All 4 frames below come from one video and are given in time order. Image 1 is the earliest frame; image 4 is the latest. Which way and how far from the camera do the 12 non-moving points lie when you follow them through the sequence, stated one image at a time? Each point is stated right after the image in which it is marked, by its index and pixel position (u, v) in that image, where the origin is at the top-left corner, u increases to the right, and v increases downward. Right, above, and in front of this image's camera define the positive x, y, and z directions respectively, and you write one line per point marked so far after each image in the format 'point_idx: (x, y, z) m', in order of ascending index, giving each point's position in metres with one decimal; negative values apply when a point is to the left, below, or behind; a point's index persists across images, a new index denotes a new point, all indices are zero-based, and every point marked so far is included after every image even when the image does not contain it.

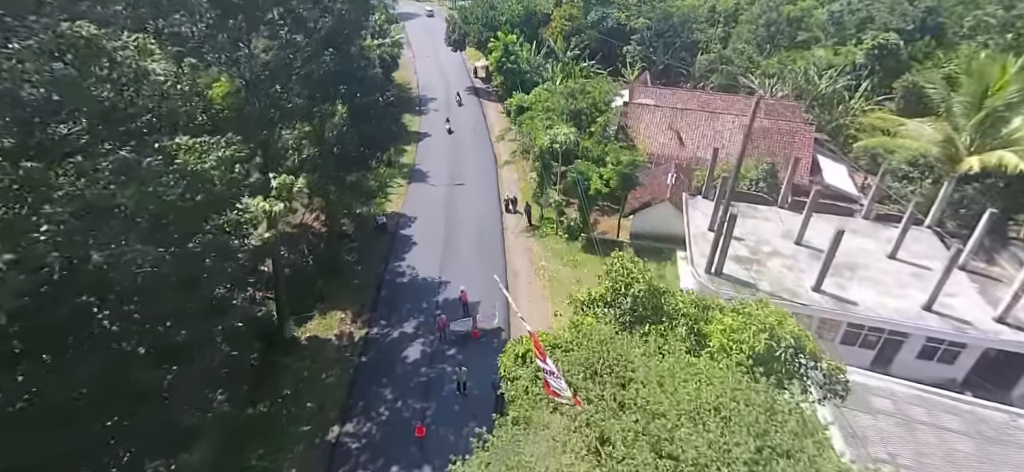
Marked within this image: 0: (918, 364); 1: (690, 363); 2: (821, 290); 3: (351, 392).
0: (+14.8, -4.6, +19.2) m
1: (+3.0, -2.1, +8.9) m
2: (+11.1, -1.9, +18.9) m
3: (-5.8, -5.6, +18.9) m
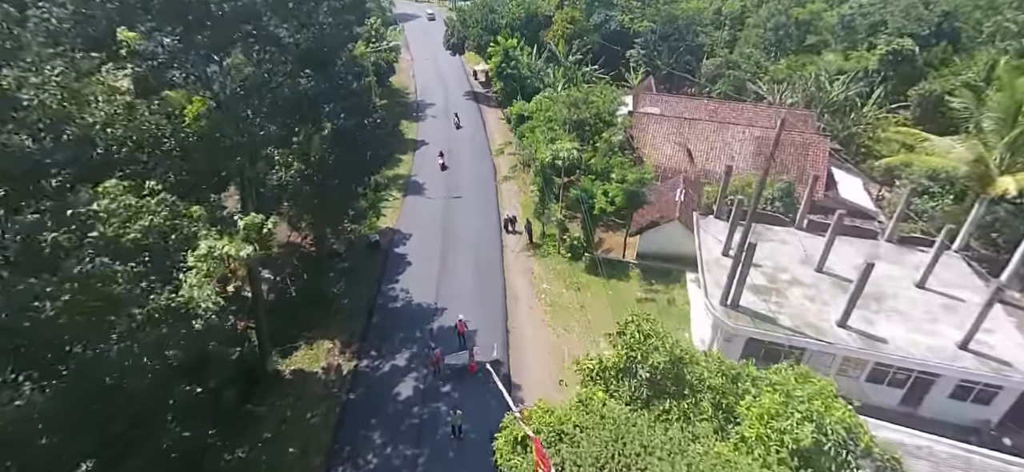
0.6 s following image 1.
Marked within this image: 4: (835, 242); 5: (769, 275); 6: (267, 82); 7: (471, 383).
0: (+14.7, -5.6, +17.8) m
1: (+2.9, -3.2, +7.5) m
2: (+11.0, -2.9, +17.4) m
3: (-5.8, -6.6, +17.4) m
4: (+11.8, -0.2, +19.3) m
5: (+9.5, -1.5, +19.6) m
6: (-7.8, +4.9, +16.8) m
7: (-1.5, -5.3, +19.2) m
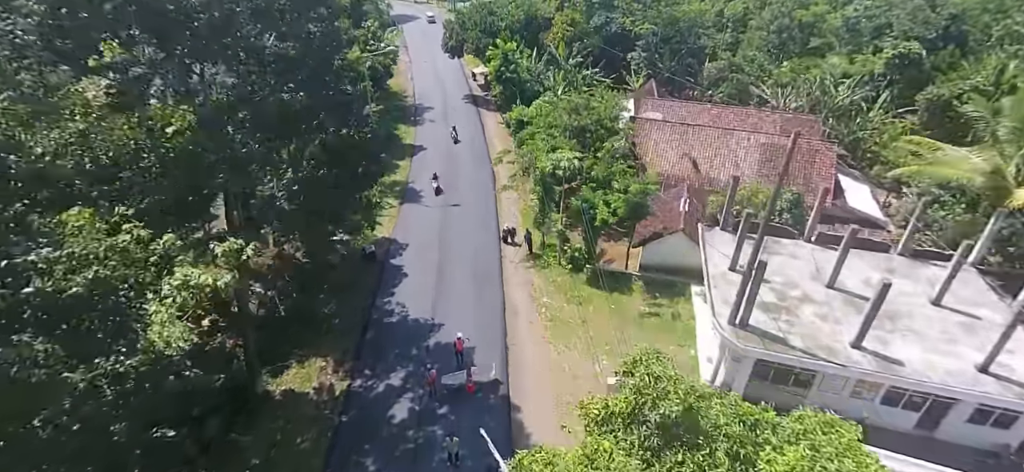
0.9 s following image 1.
0: (+14.7, -6.2, +17.0) m
1: (+2.9, -3.7, +6.7) m
2: (+11.0, -3.5, +16.7) m
3: (-5.8, -7.1, +16.7) m
4: (+11.8, -0.8, +18.6) m
5: (+9.5, -2.0, +18.9) m
6: (-7.9, +4.3, +16.0) m
7: (-1.5, -5.9, +18.4) m
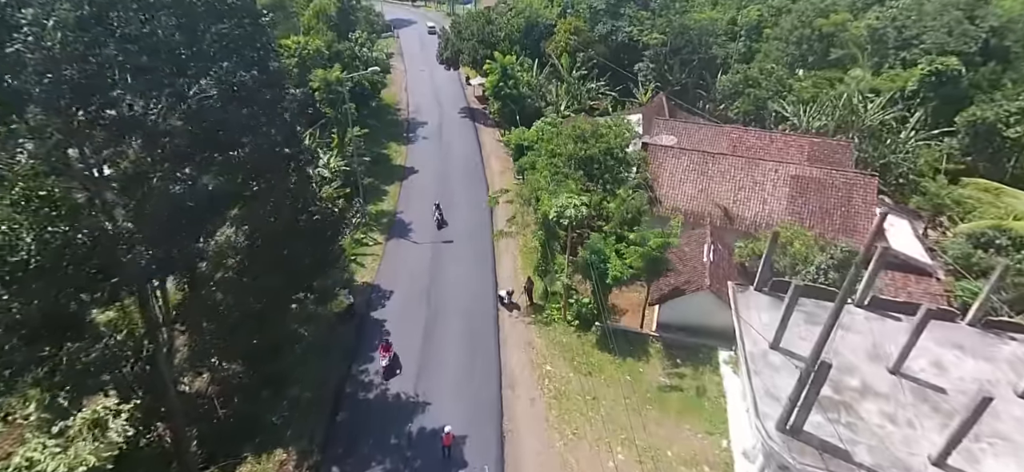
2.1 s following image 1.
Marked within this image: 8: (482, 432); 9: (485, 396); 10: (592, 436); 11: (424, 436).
0: (+14.6, -8.4, +13.7) m
1: (+2.8, -6.0, +3.4) m
2: (+10.9, -5.7, +13.3) m
3: (-5.9, -9.4, +13.4) m
4: (+11.7, -3.0, +15.2) m
5: (+9.4, -4.3, +15.6) m
6: (-7.9, +2.1, +12.7) m
7: (-1.6, -8.1, +15.1) m
8: (-1.0, -6.5, +17.8) m
9: (-1.0, -5.8, +19.2) m
10: (+2.7, -6.7, +17.9) m
11: (-3.0, -6.6, +17.6) m
